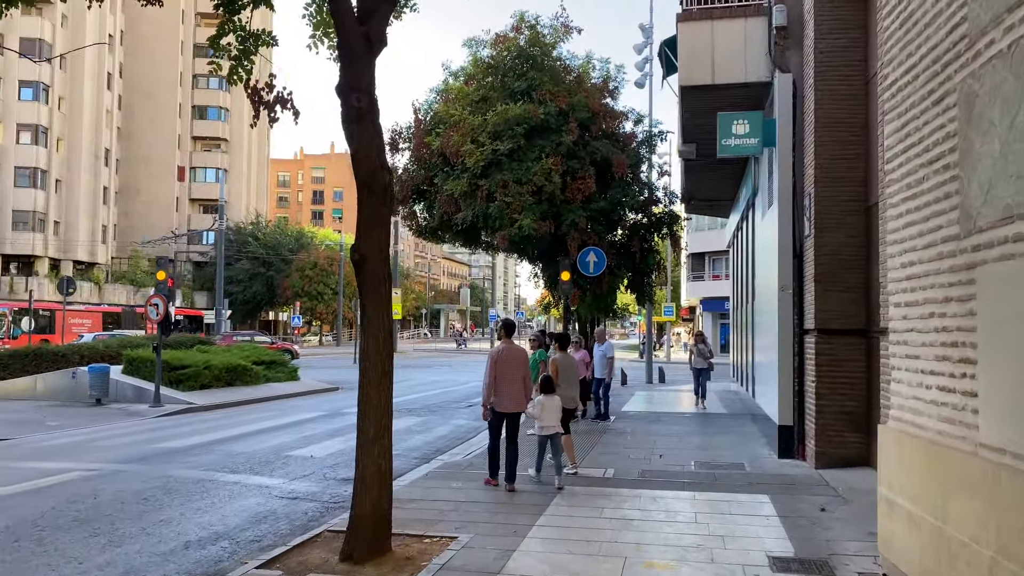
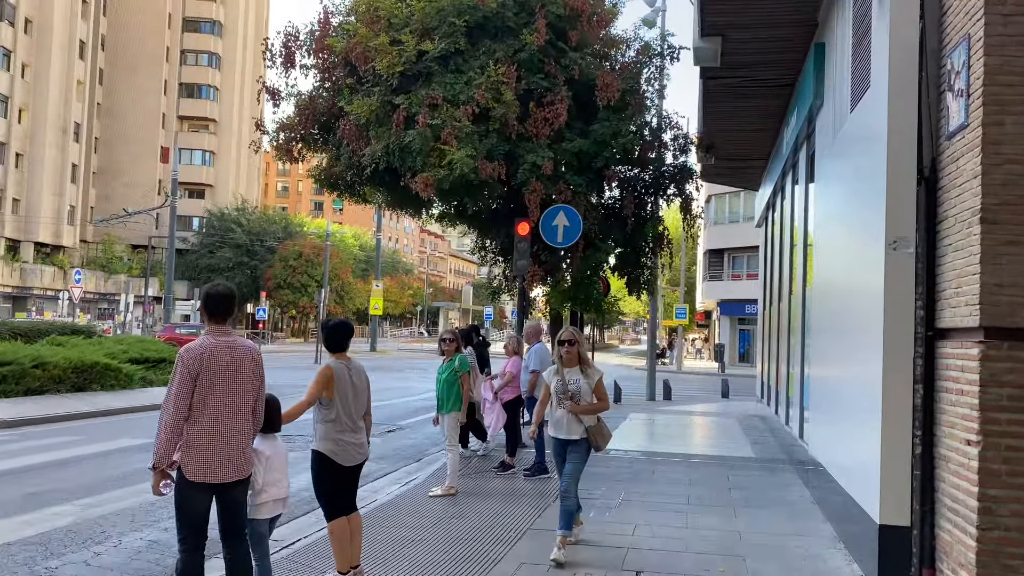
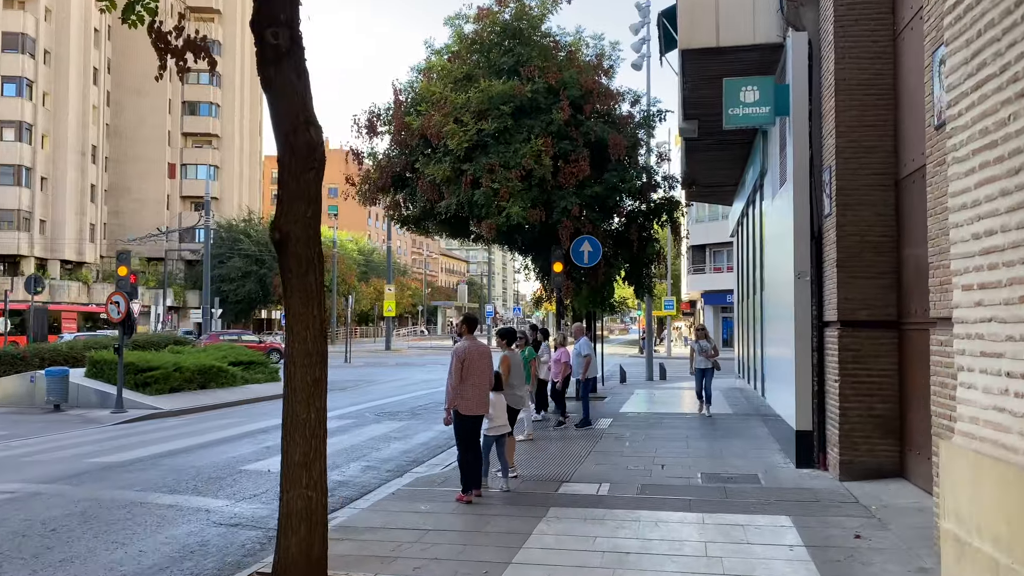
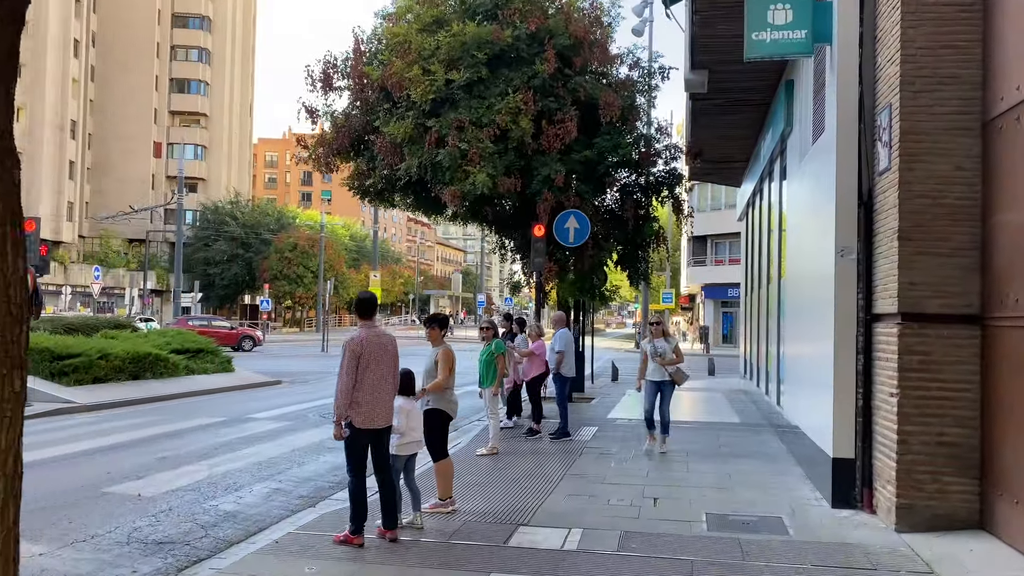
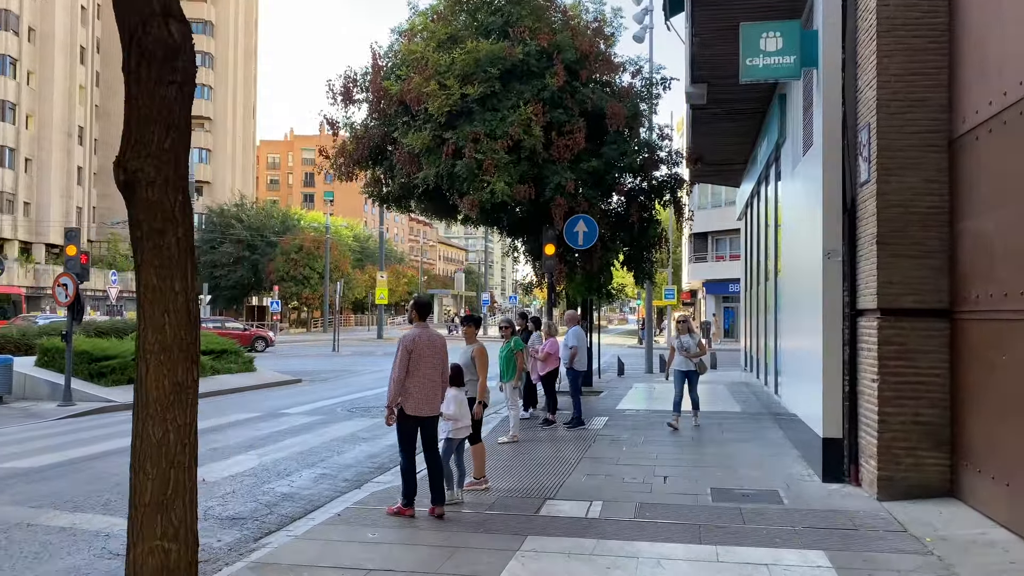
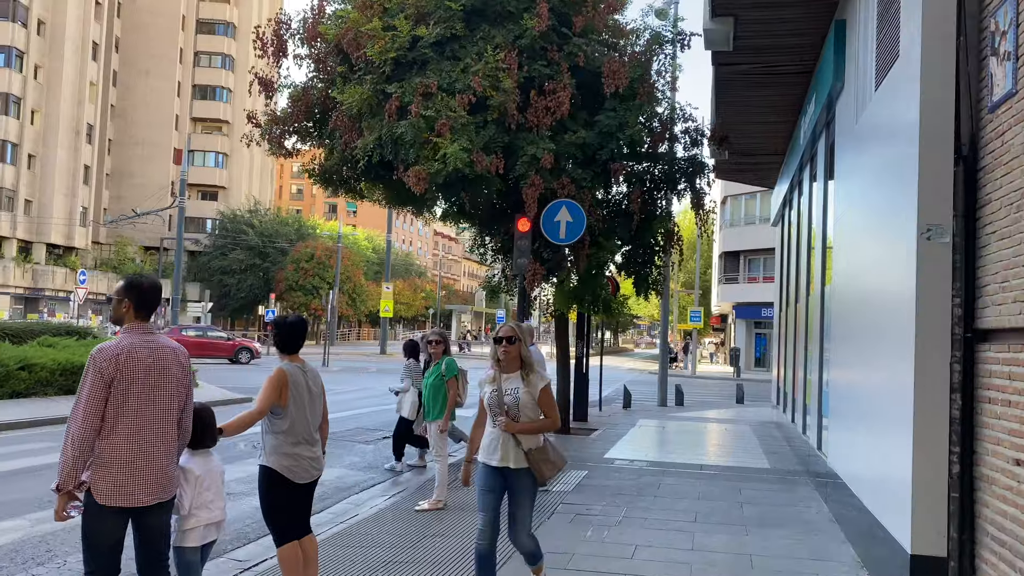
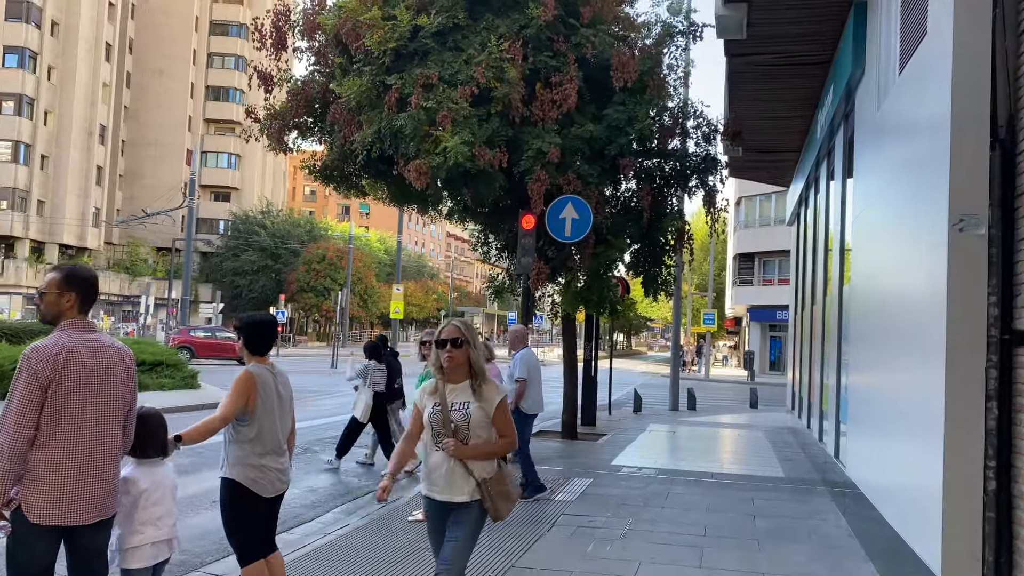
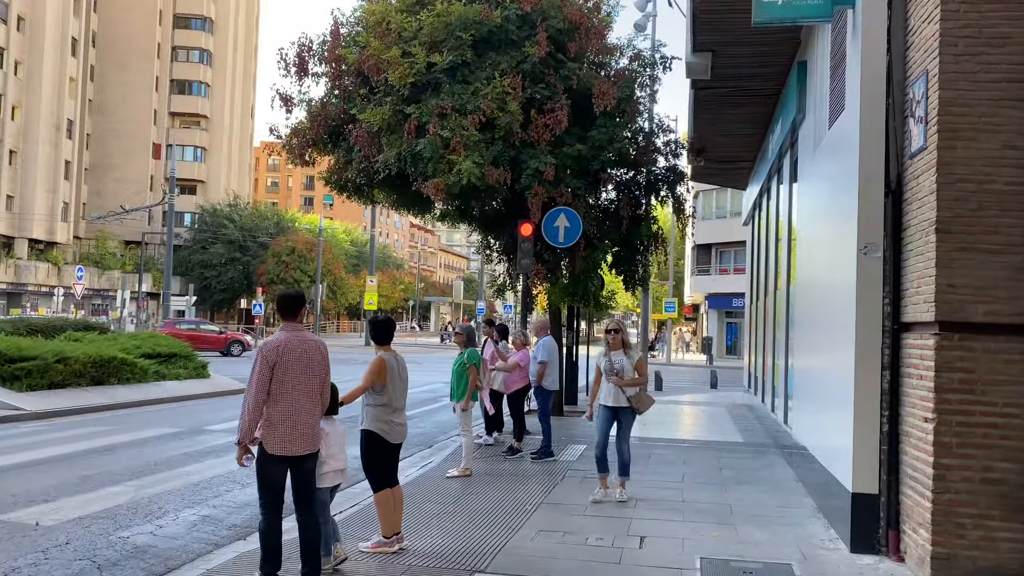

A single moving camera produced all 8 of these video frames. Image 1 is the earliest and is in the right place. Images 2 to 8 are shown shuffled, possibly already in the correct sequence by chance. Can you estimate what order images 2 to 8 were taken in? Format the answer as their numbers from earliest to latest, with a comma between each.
3, 5, 4, 8, 2, 6, 7
